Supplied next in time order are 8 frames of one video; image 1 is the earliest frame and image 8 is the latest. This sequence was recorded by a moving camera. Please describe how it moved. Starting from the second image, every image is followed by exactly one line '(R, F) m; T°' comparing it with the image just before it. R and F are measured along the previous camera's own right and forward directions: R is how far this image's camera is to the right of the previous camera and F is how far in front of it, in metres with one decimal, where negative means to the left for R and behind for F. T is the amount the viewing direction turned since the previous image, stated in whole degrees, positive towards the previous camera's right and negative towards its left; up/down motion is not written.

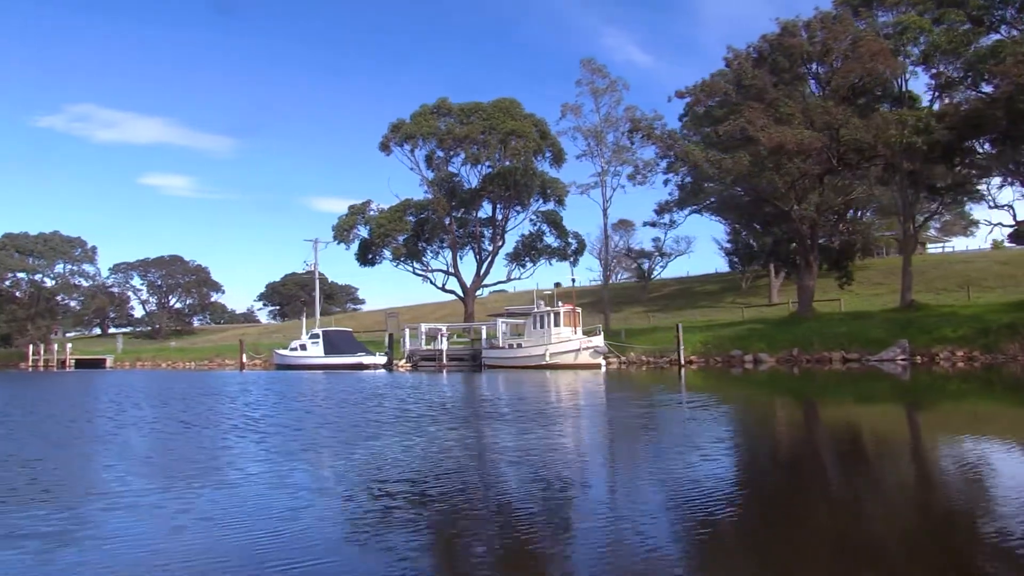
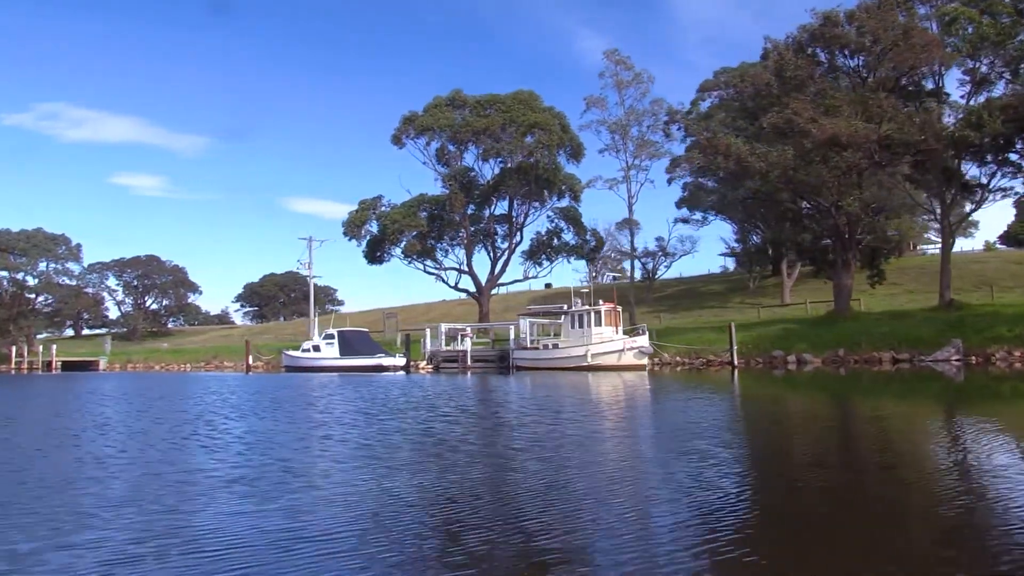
(-2.9, +2.0) m; +2°
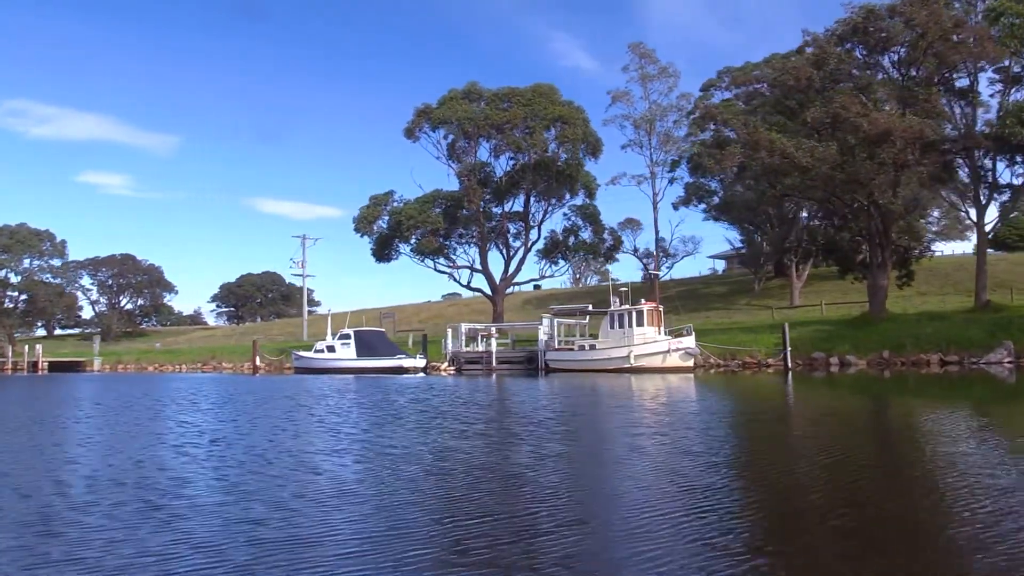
(-2.9, +1.8) m; +2°
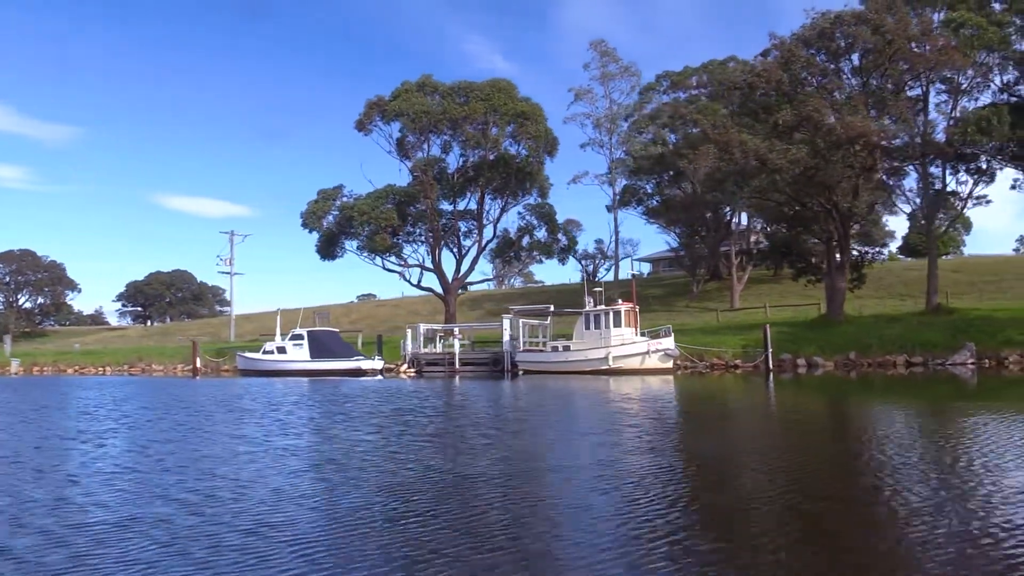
(-2.5, +1.4) m; +6°
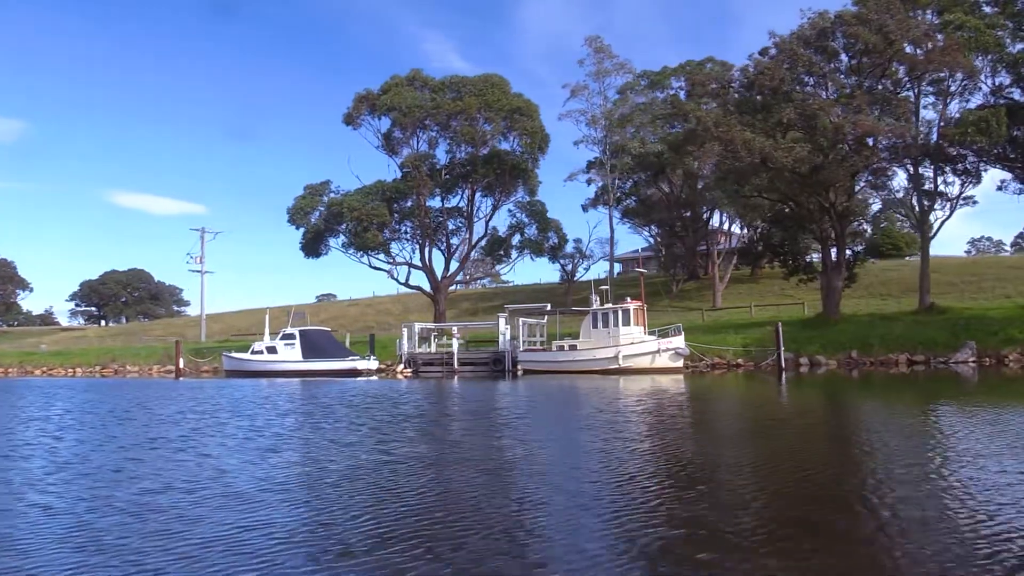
(-2.1, +0.8) m; +3°
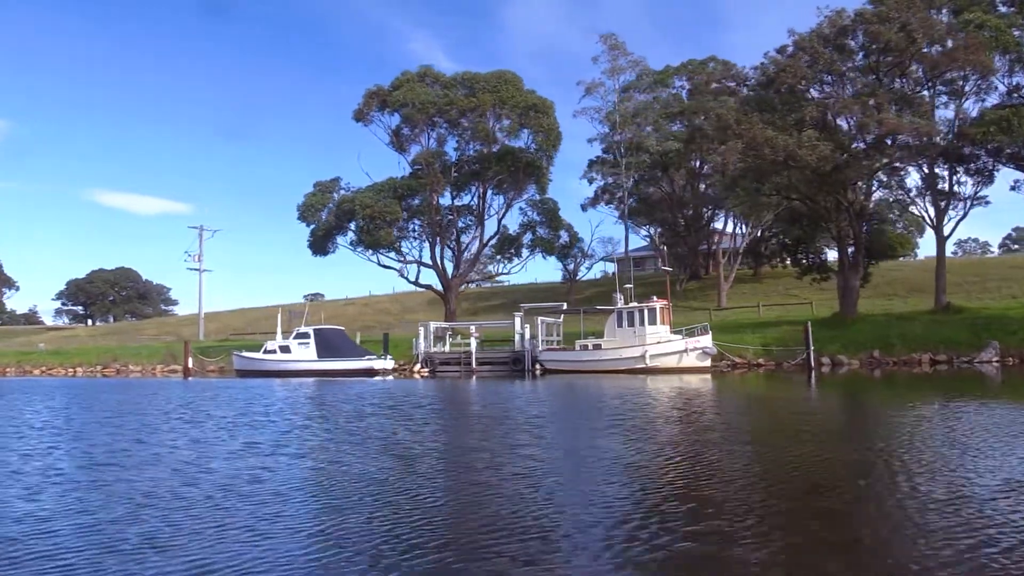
(-1.6, +0.5) m; +1°
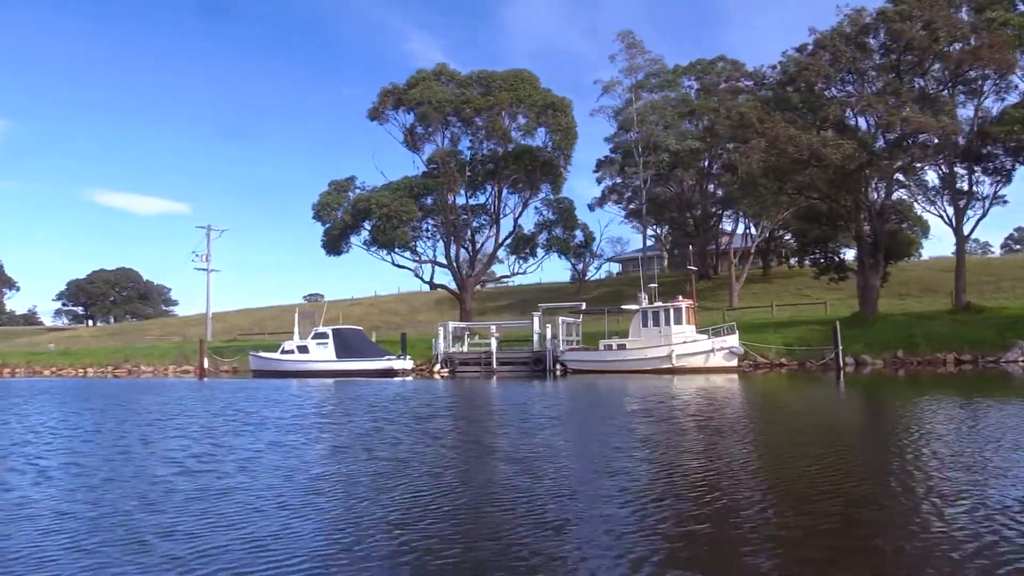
(-1.1, +0.3) m; 0°
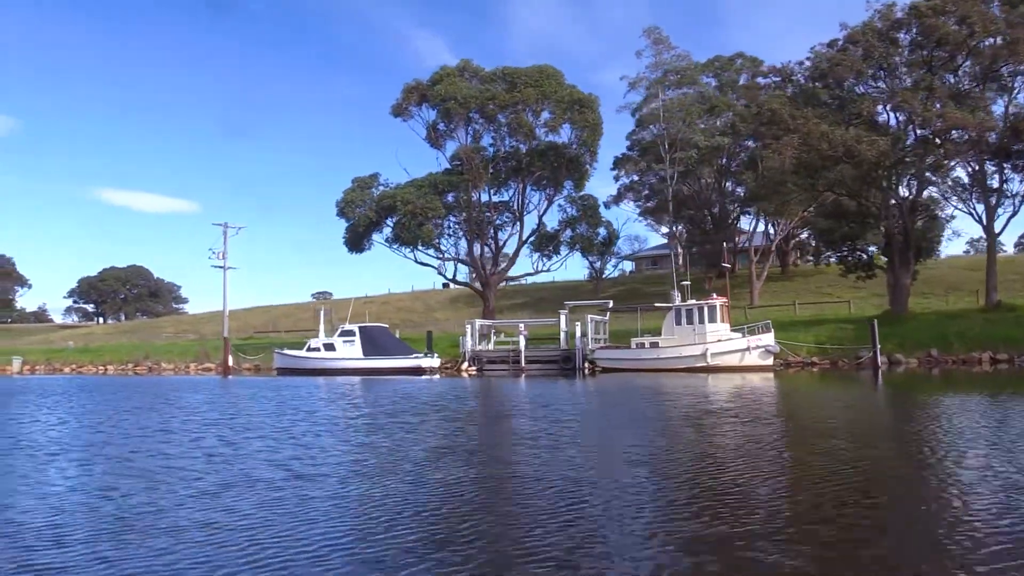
(-1.1, +0.3) m; 0°
